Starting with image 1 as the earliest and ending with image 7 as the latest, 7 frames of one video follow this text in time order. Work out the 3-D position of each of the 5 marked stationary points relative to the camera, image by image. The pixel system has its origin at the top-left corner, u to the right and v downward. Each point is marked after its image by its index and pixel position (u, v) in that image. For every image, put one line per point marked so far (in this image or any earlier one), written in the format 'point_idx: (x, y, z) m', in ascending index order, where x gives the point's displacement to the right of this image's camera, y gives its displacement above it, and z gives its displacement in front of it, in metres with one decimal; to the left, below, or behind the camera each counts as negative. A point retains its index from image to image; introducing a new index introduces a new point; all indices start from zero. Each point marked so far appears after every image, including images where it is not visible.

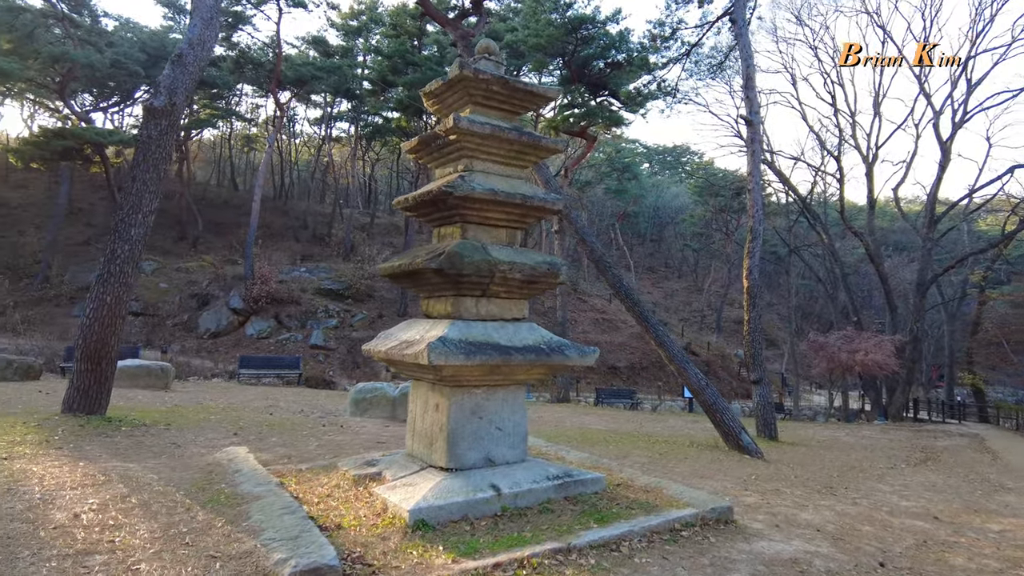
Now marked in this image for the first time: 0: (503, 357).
0: (-0.1, -0.5, +4.6) m
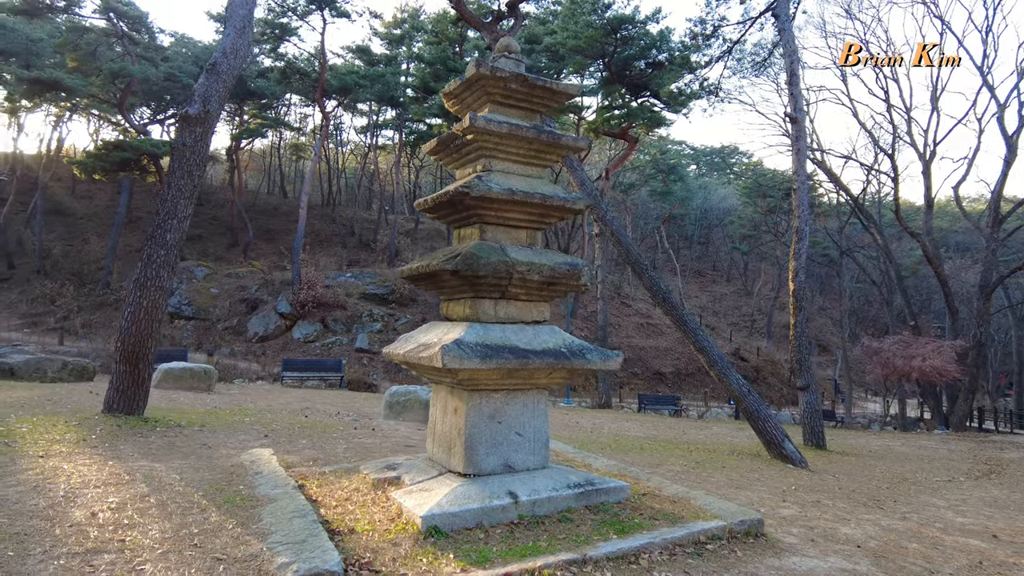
0: (0.0, -0.5, +4.5) m
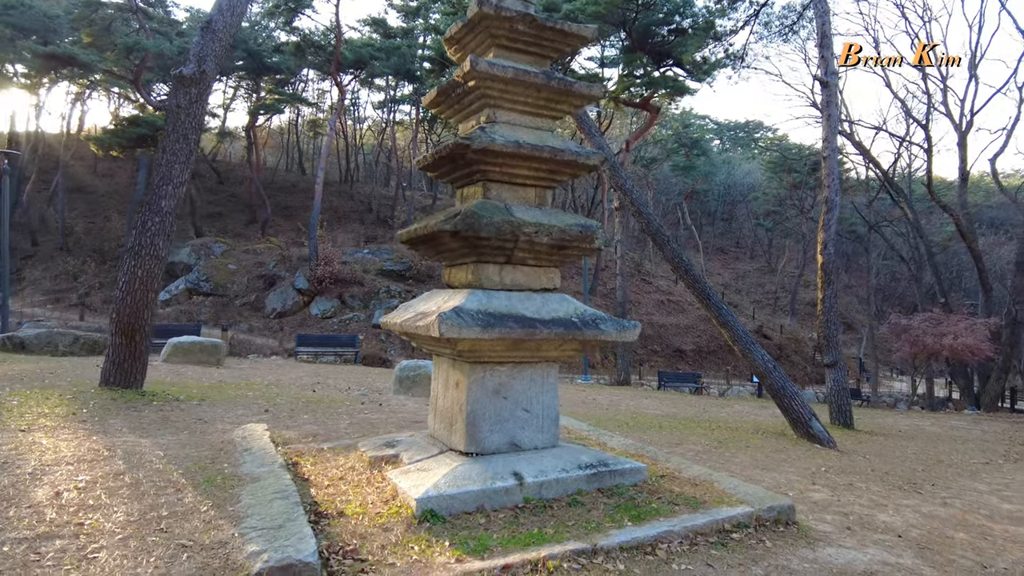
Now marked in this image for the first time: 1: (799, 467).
0: (+0.1, -0.3, +4.1) m
1: (+3.0, -1.9, +6.7) m
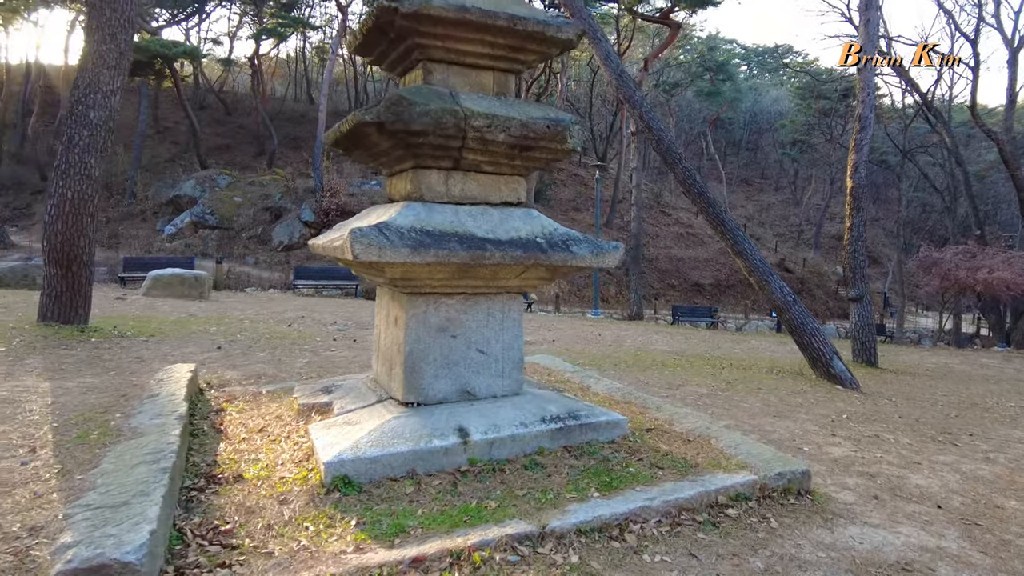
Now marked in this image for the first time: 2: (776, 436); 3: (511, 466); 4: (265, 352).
0: (-0.2, +0.2, +3.2) m
1: (+2.8, -1.1, +5.8) m
2: (+1.9, -1.1, +4.7) m
3: (0.0, -0.9, +3.2) m
4: (-2.4, -0.6, +6.3) m
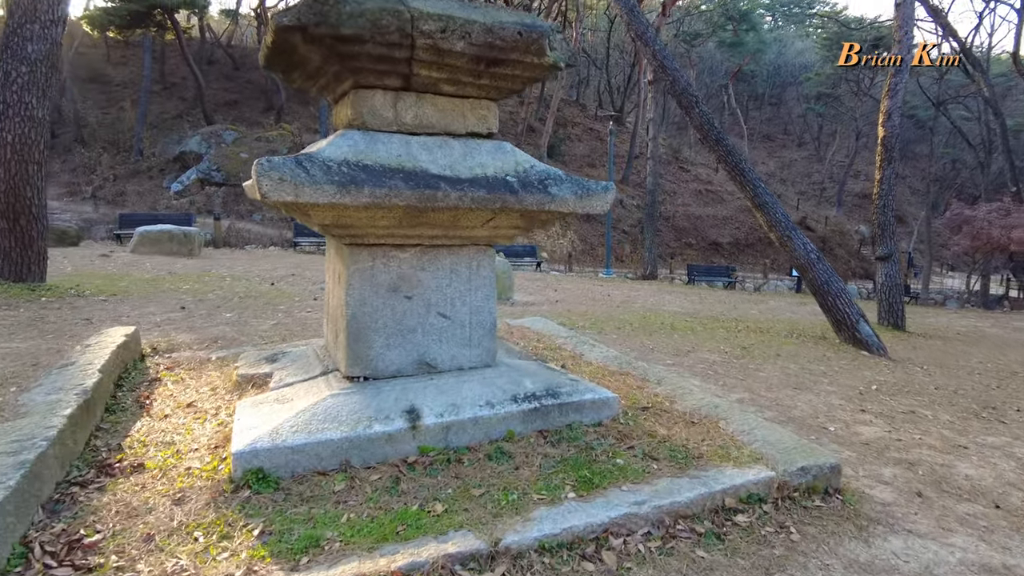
0: (-0.4, +0.4, +2.6) m
1: (+2.7, -0.8, +5.2) m
2: (+1.8, -0.8, +4.1) m
3: (-0.2, -0.7, +2.6) m
4: (-2.5, -0.2, +5.7) m
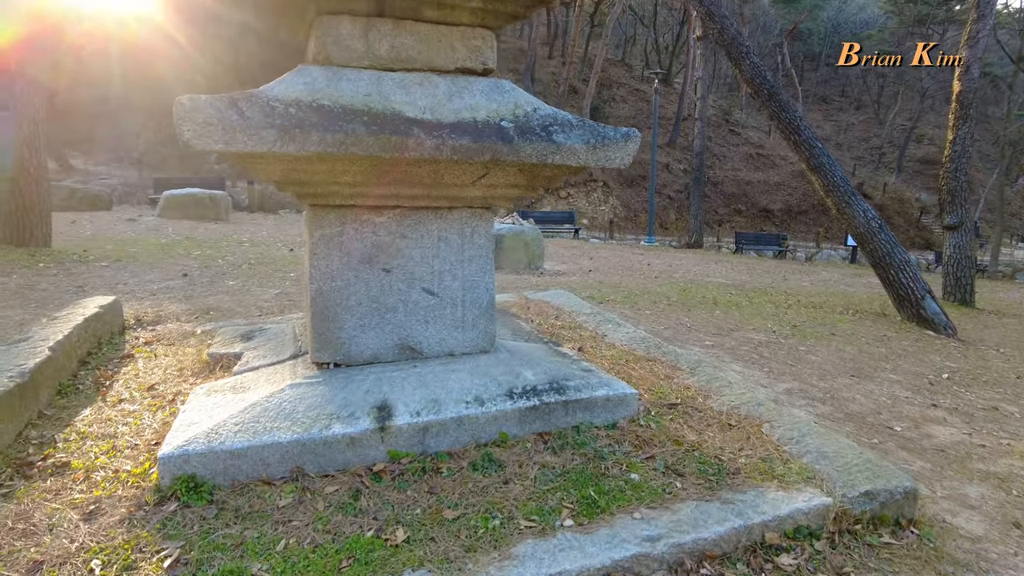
0: (-0.4, +0.5, +2.1) m
1: (+2.8, -0.6, +4.5) m
2: (+1.9, -0.7, +3.5) m
3: (-0.2, -0.6, +2.2) m
4: (-2.3, +0.1, +5.4) m
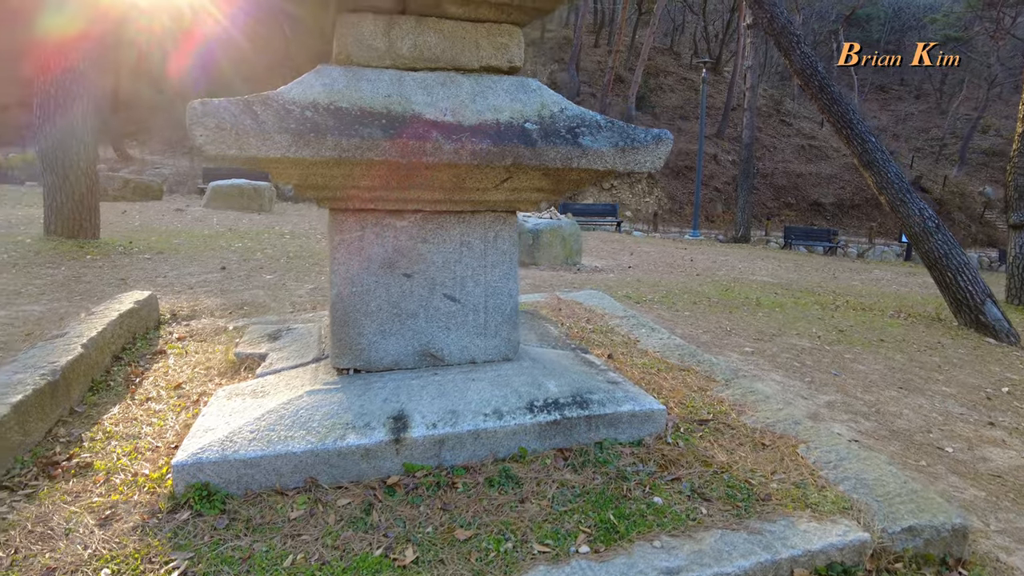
0: (-0.3, +0.4, +2.0) m
1: (+3.0, -0.6, +4.3) m
2: (+2.0, -0.7, +3.3) m
3: (-0.1, -0.6, +2.1) m
4: (-2.0, +0.1, +5.5) m
